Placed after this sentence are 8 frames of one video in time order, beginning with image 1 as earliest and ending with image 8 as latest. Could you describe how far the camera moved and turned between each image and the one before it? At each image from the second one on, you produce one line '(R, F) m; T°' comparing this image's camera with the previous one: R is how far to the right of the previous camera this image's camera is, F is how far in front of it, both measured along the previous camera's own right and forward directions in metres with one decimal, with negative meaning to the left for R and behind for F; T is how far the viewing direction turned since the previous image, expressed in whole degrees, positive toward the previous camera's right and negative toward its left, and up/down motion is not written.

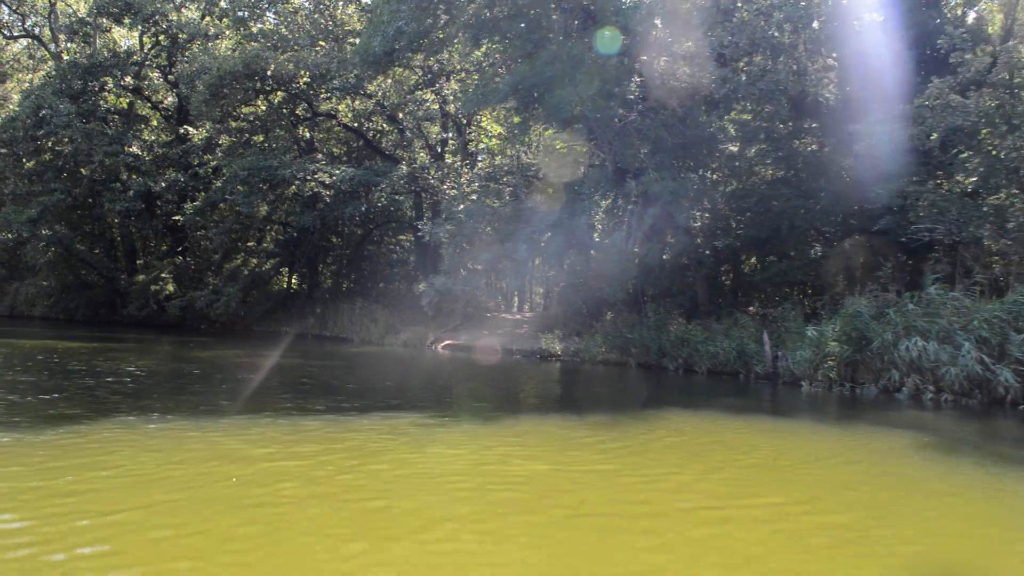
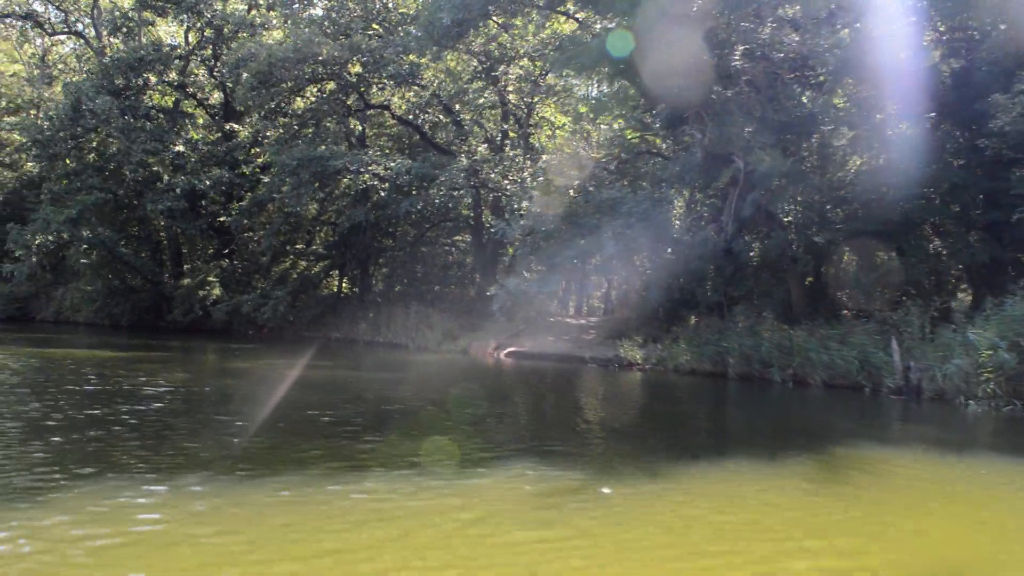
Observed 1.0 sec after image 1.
(-0.6, +1.8) m; -3°
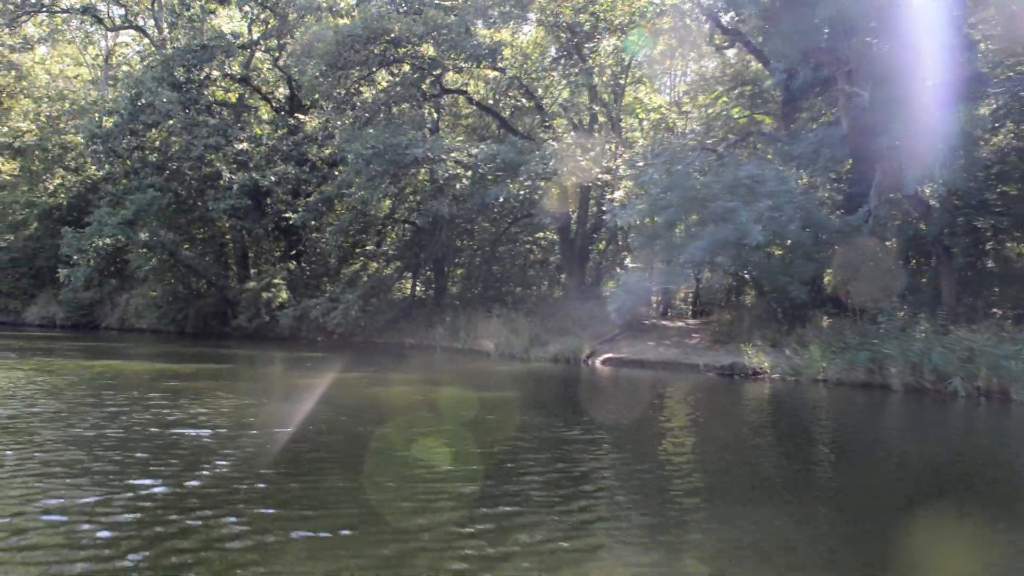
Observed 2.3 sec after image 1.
(-0.7, +2.2) m; -4°
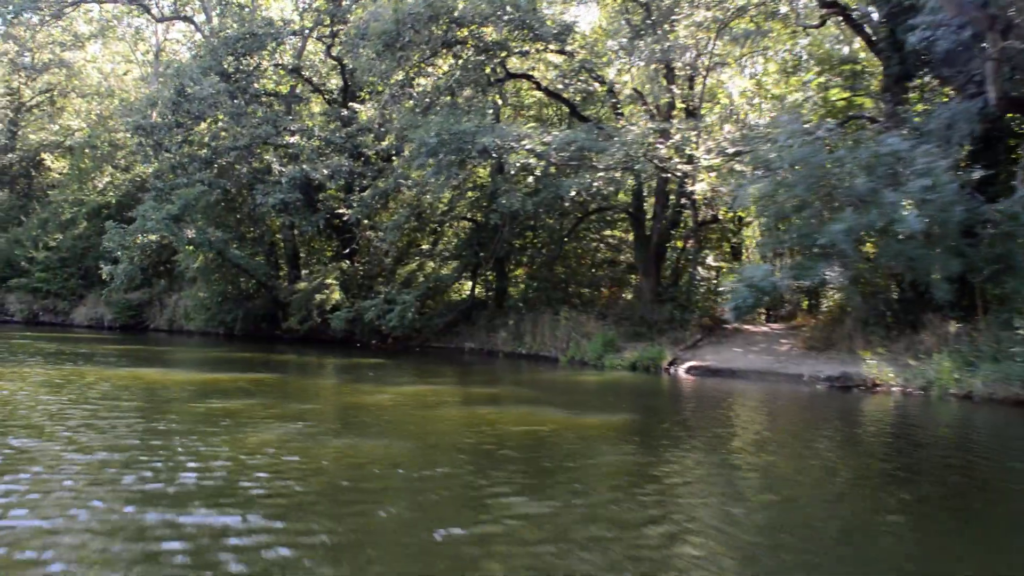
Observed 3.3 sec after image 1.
(-0.5, +1.7) m; -3°
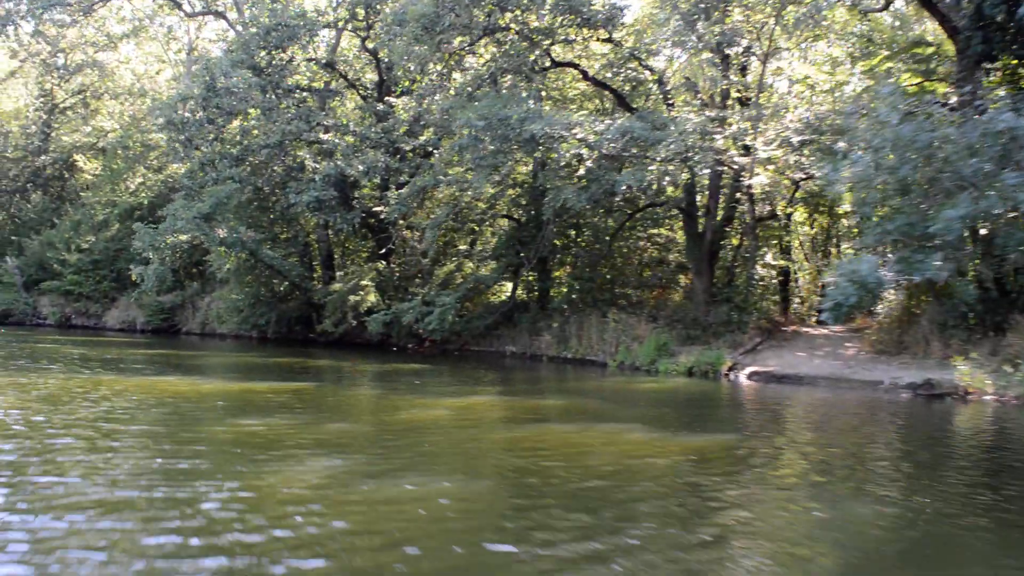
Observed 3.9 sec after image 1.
(-0.3, +1.1) m; -2°
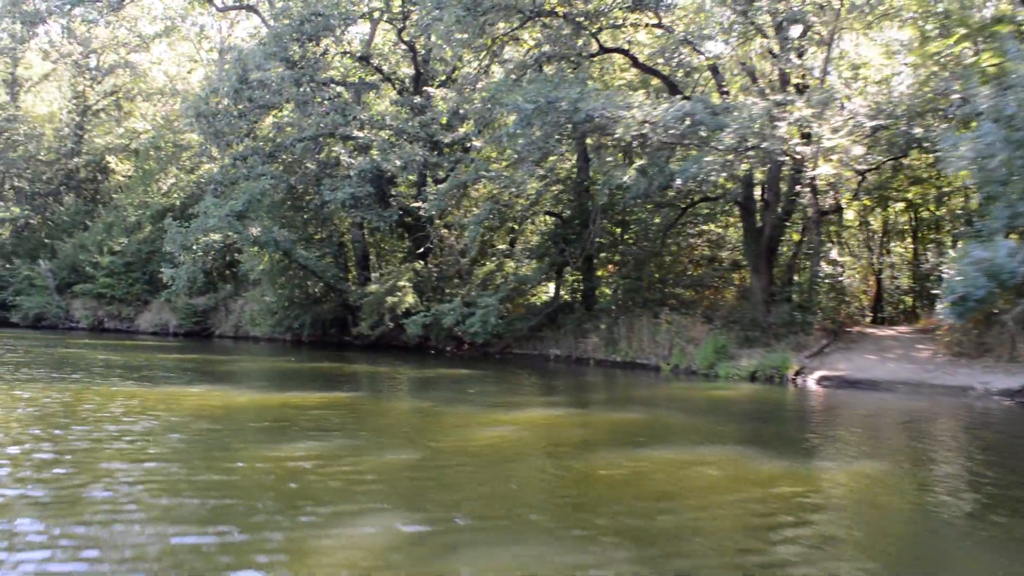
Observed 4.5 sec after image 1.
(-0.3, +1.0) m; -2°
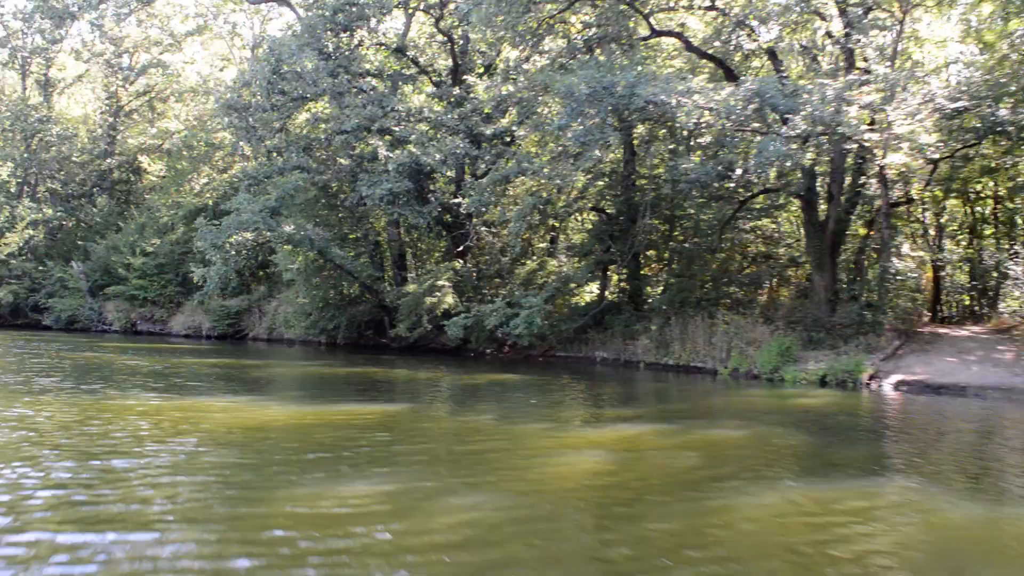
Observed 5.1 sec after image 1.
(-0.3, +1.0) m; -2°
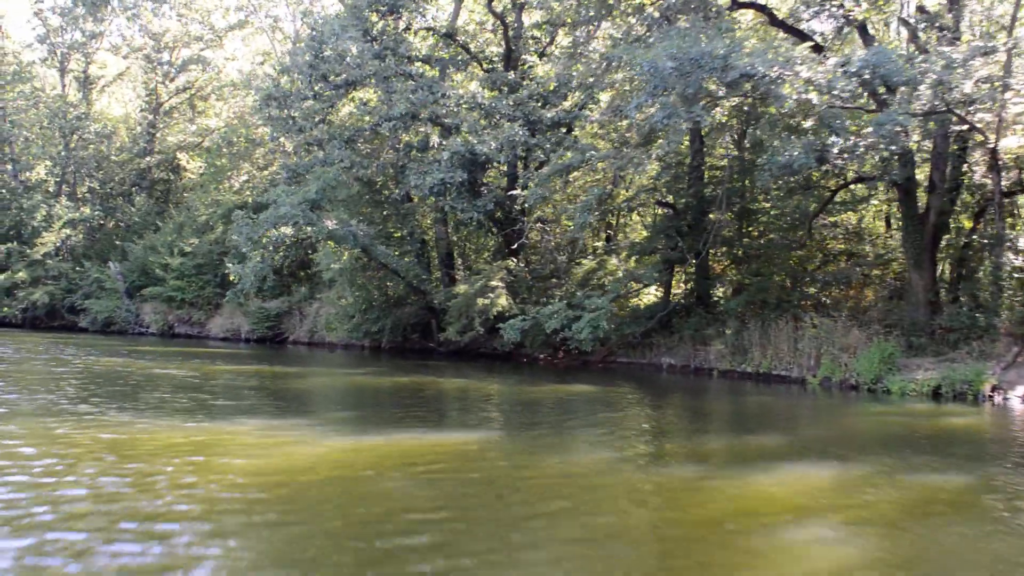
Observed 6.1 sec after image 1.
(-0.4, +1.6) m; -2°
